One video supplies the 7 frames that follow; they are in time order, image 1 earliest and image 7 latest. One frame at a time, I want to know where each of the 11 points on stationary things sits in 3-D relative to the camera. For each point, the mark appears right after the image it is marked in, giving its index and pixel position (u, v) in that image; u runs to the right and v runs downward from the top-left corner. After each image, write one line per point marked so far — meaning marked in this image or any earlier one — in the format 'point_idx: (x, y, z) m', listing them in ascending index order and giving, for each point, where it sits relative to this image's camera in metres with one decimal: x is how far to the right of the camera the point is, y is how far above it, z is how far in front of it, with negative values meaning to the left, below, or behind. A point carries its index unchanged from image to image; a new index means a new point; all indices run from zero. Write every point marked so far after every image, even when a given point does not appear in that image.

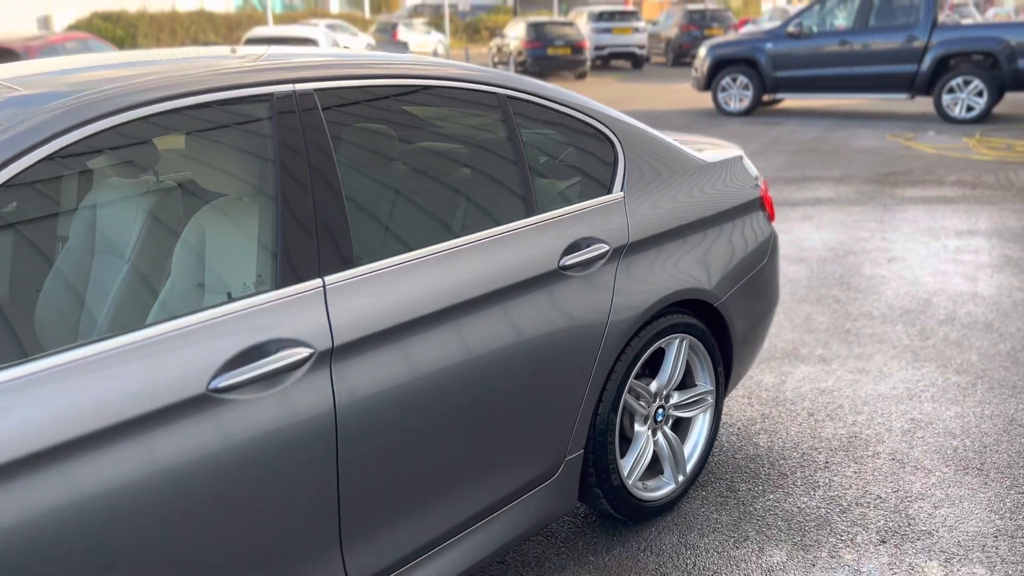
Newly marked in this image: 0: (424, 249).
0: (-0.2, +0.1, +2.3) m
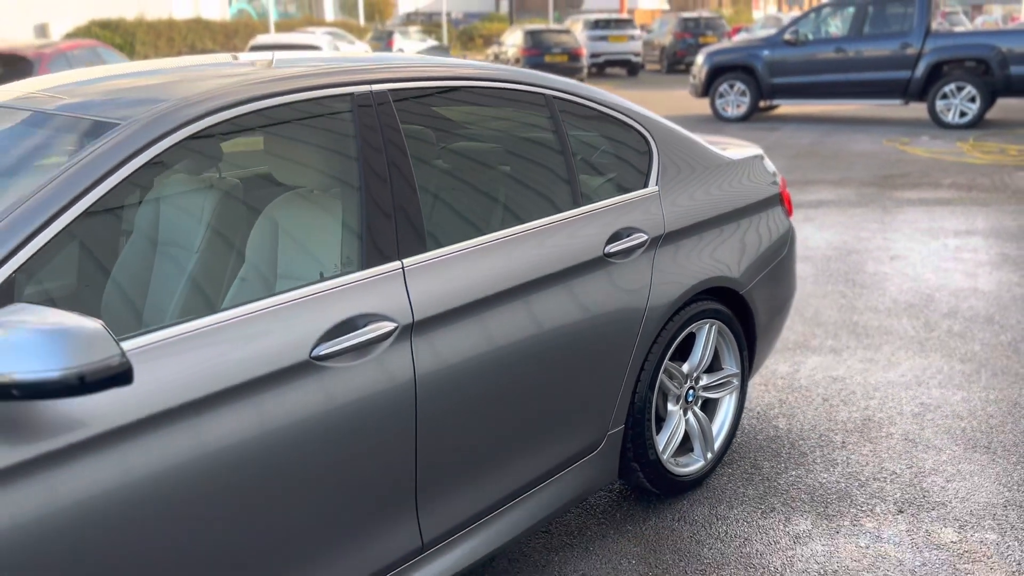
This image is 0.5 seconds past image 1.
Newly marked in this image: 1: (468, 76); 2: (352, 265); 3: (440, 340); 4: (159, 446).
0: (0.0, +0.2, +2.5) m
1: (-0.1, +0.7, +2.7) m
2: (-0.4, +0.1, +2.2) m
3: (-0.2, -0.1, +2.3) m
4: (-0.7, -0.3, +1.8) m
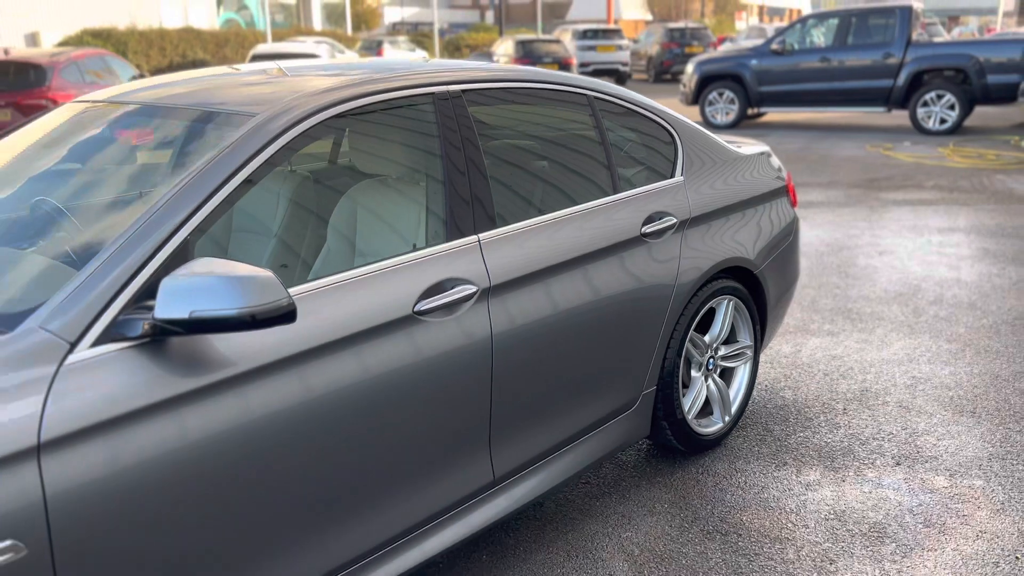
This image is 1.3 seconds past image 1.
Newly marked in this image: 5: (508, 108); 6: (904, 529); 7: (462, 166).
0: (+0.1, +0.2, +2.9) m
1: (+0.1, +0.7, +3.1) m
2: (-0.2, +0.2, +2.6) m
3: (0.0, 0.0, +2.7) m
4: (-0.5, -0.2, +2.2) m
5: (0.0, +0.6, +3.0) m
6: (+1.3, -0.8, +3.0) m
7: (-0.1, +0.4, +2.7) m
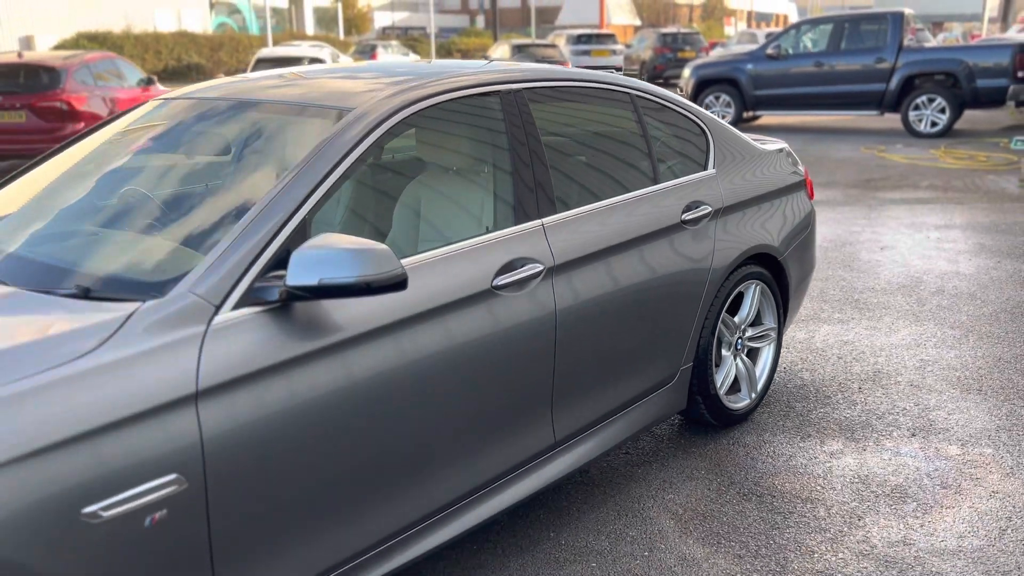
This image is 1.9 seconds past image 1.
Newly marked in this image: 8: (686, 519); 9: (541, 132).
0: (+0.3, +0.3, +3.1) m
1: (+0.3, +0.8, +3.4) m
2: (0.0, +0.2, +2.8) m
3: (+0.2, 0.0, +2.9) m
4: (-0.3, -0.2, +2.4) m
5: (+0.2, +0.7, +3.2) m
6: (+1.5, -0.8, +3.3) m
7: (+0.1, +0.4, +3.0) m
8: (+0.6, -0.8, +3.1) m
9: (+0.1, +0.5, +3.1) m
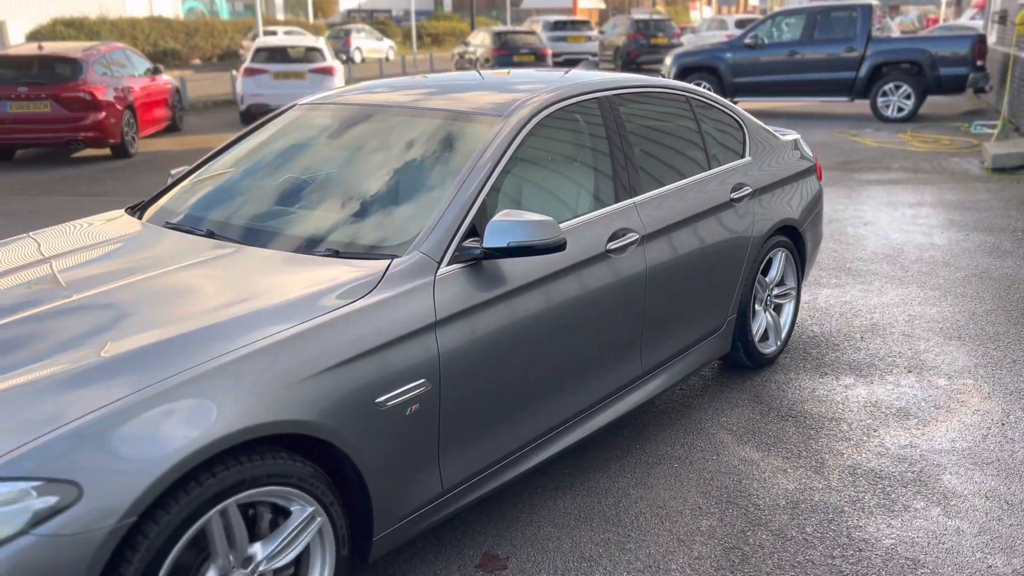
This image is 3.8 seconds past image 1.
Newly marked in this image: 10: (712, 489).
0: (+0.7, +0.5, +3.9) m
1: (+0.6, +1.0, +4.2) m
2: (+0.4, +0.4, +3.6) m
3: (+0.6, +0.2, +3.7) m
4: (+0.1, 0.0, +3.2) m
5: (+0.6, +0.8, +4.0) m
6: (+1.9, -0.6, +4.1) m
7: (+0.5, +0.6, +3.8) m
8: (+1.0, -0.7, +4.0) m
9: (+0.5, +0.7, +3.9) m
10: (+0.8, -0.8, +3.5) m
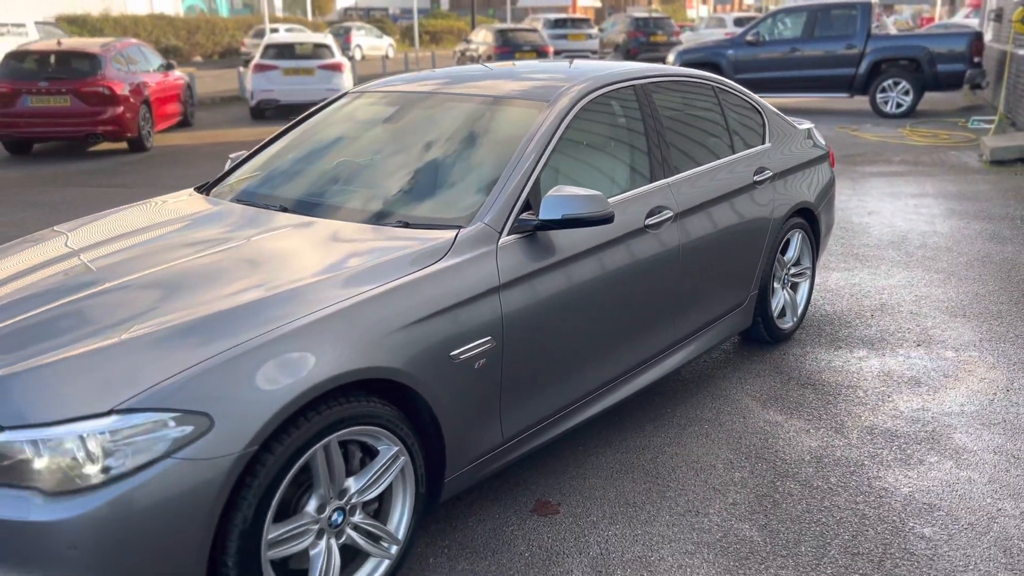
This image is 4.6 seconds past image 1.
0: (+0.9, +0.6, +4.2) m
1: (+0.8, +1.1, +4.4) m
2: (+0.6, +0.5, +3.9) m
3: (+0.8, +0.3, +4.0) m
4: (+0.3, +0.1, +3.5) m
5: (+0.8, +1.0, +4.3) m
6: (+2.1, -0.5, +4.4) m
7: (+0.6, +0.7, +4.0) m
8: (+1.2, -0.5, +4.2) m
9: (+0.7, +0.8, +4.1) m
10: (+1.0, -0.7, +3.8) m
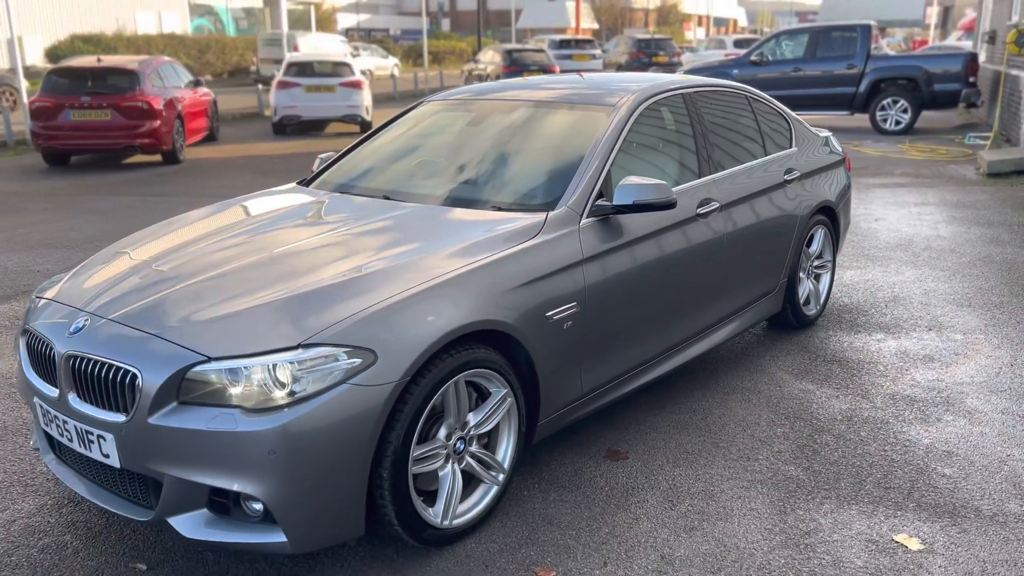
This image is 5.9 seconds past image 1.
0: (+1.2, +0.7, +4.8) m
1: (+1.1, +1.2, +5.0) m
2: (+0.9, +0.6, +4.5) m
3: (+1.1, +0.4, +4.5) m
4: (+0.6, +0.2, +4.0) m
5: (+1.1, +1.0, +4.9) m
6: (+2.4, -0.4, +5.0) m
7: (+1.0, +0.8, +4.6) m
8: (+1.5, -0.5, +4.8) m
9: (+1.0, +0.9, +4.7) m
10: (+1.3, -0.6, +4.3) m
